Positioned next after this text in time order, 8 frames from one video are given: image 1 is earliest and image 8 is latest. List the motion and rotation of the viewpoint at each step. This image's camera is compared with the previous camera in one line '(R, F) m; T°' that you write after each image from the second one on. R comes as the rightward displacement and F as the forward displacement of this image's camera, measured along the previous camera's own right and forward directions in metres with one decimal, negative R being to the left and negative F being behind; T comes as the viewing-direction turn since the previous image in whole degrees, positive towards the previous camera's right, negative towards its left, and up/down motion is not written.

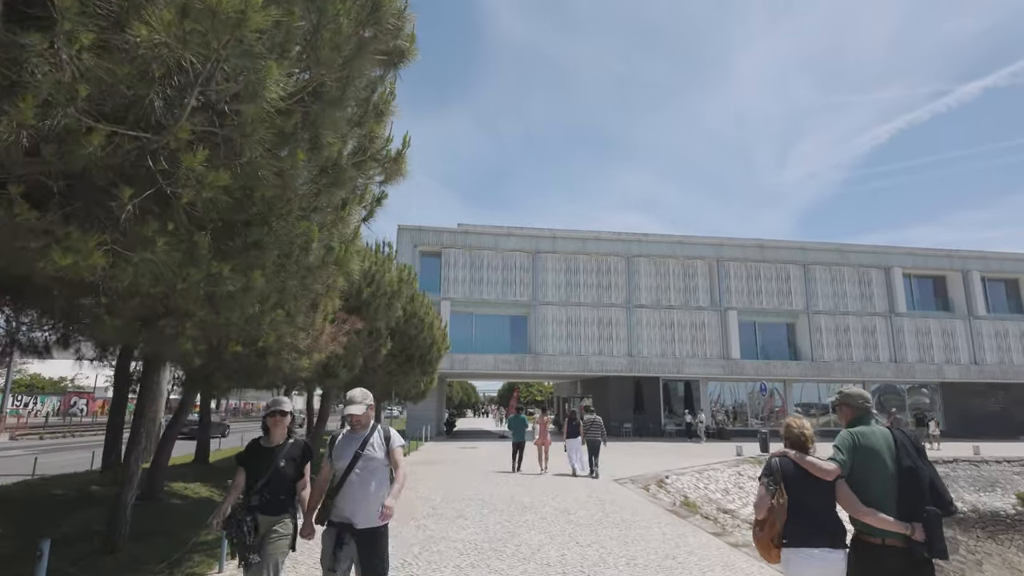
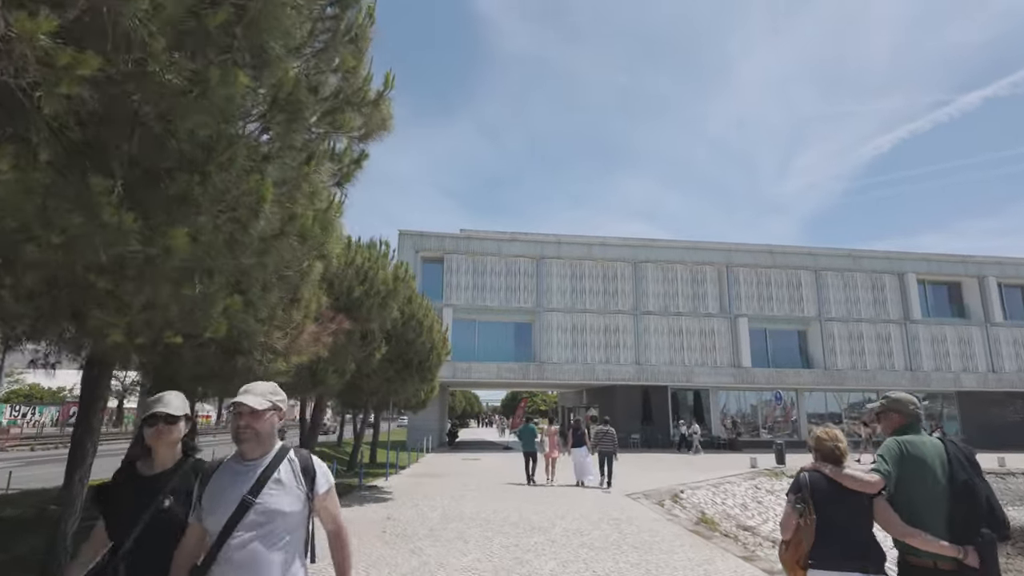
(-0.1, +1.1) m; 0°
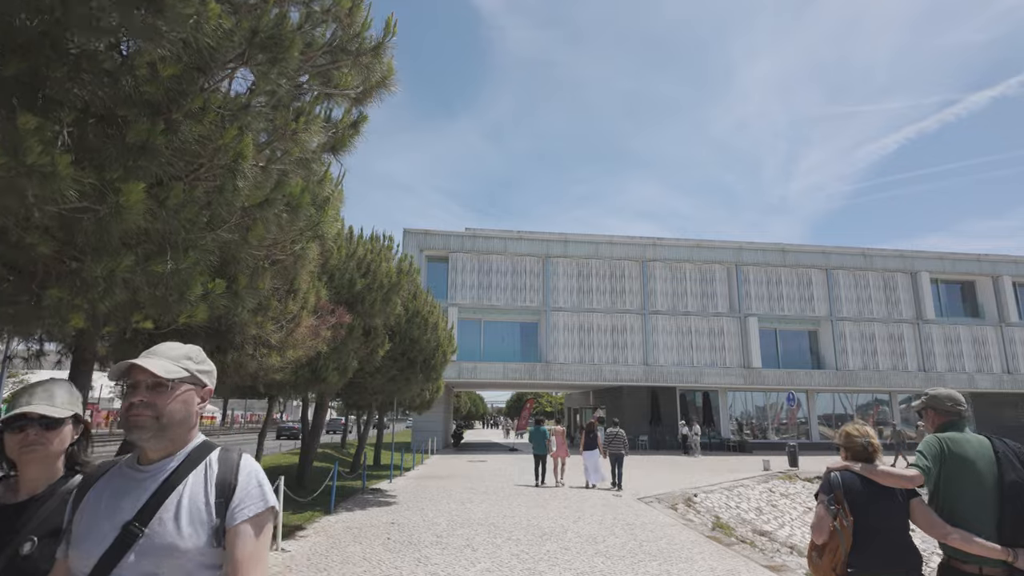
(-0.1, +0.5) m; 0°
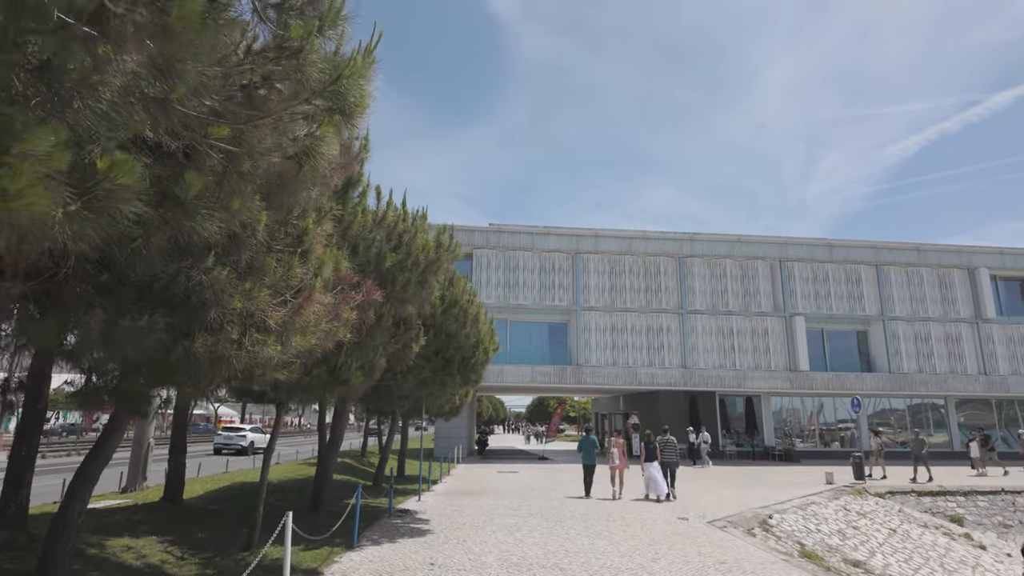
(-0.7, +2.3) m; -1°
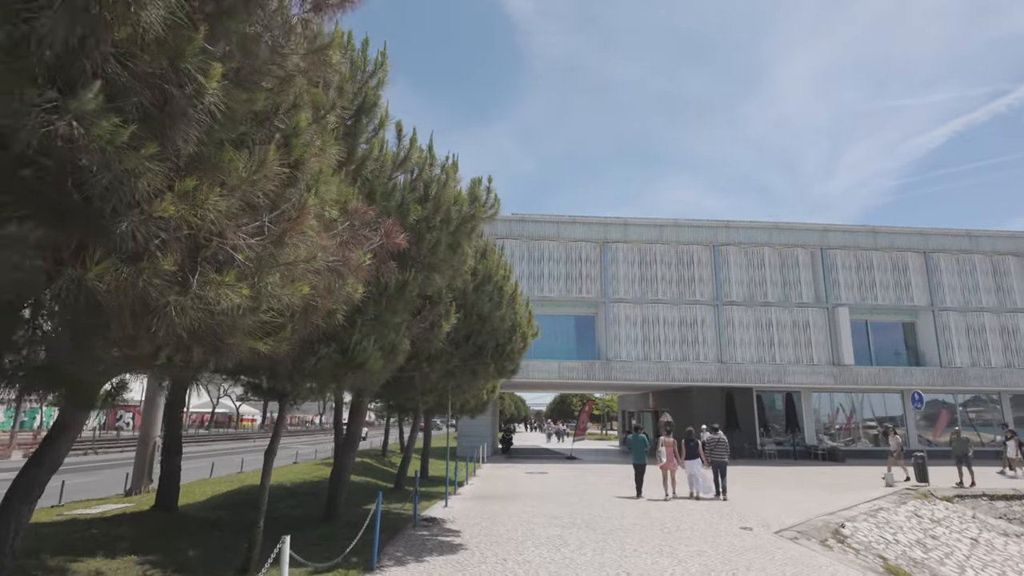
(-0.4, +1.6) m; -2°
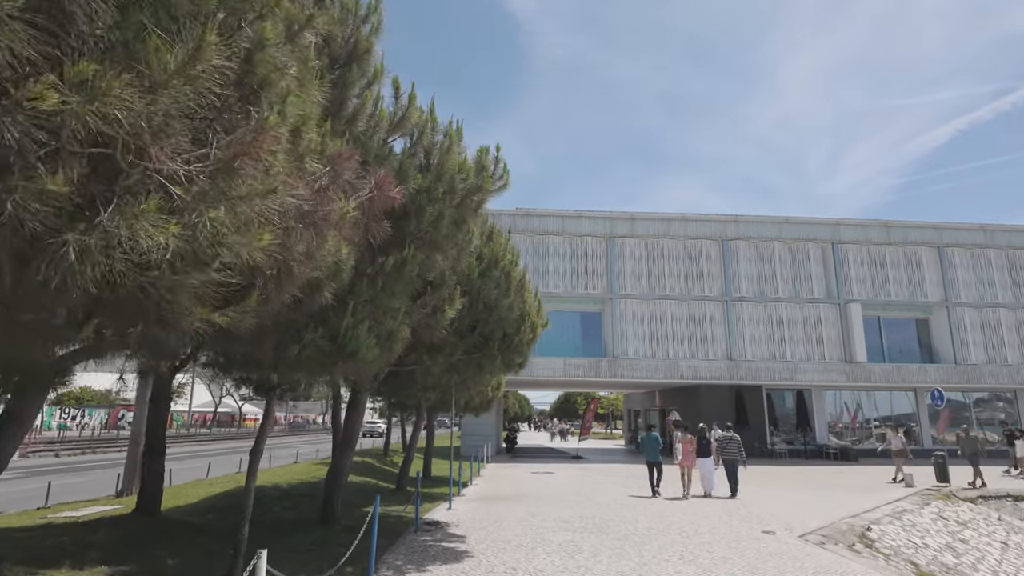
(-0.1, +0.7) m; 0°
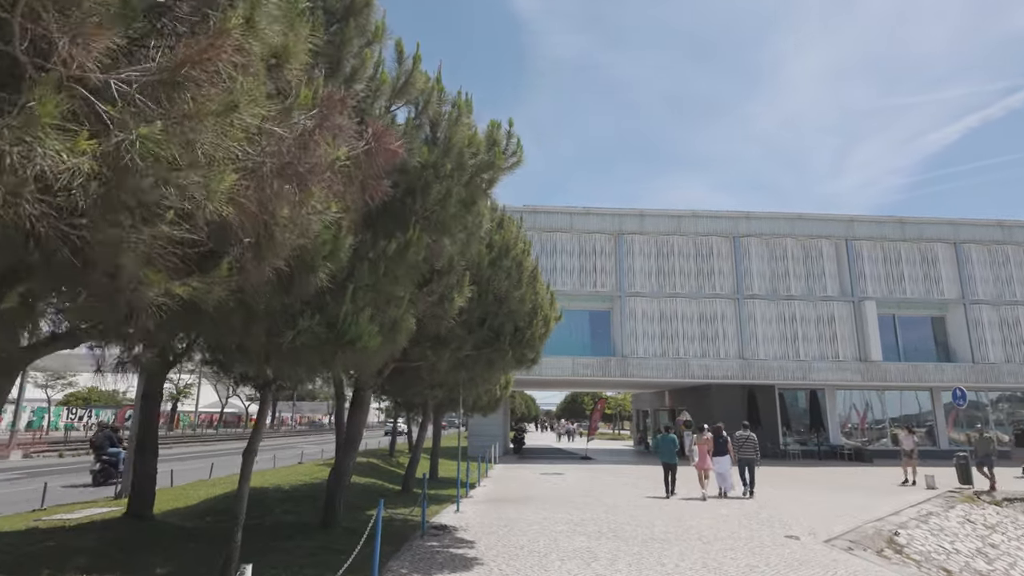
(-0.1, +0.5) m; -1°
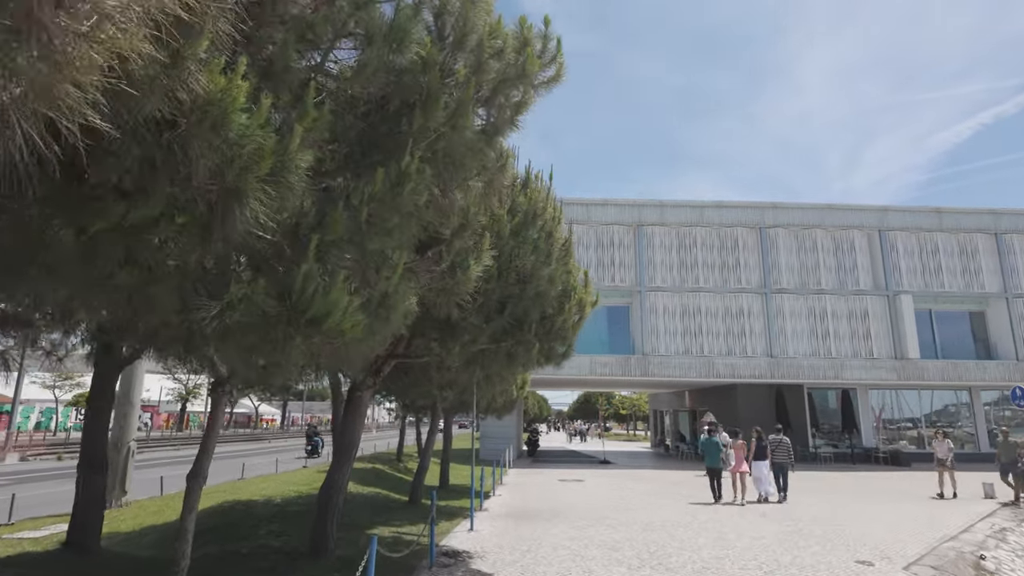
(-0.2, +1.6) m; -1°
